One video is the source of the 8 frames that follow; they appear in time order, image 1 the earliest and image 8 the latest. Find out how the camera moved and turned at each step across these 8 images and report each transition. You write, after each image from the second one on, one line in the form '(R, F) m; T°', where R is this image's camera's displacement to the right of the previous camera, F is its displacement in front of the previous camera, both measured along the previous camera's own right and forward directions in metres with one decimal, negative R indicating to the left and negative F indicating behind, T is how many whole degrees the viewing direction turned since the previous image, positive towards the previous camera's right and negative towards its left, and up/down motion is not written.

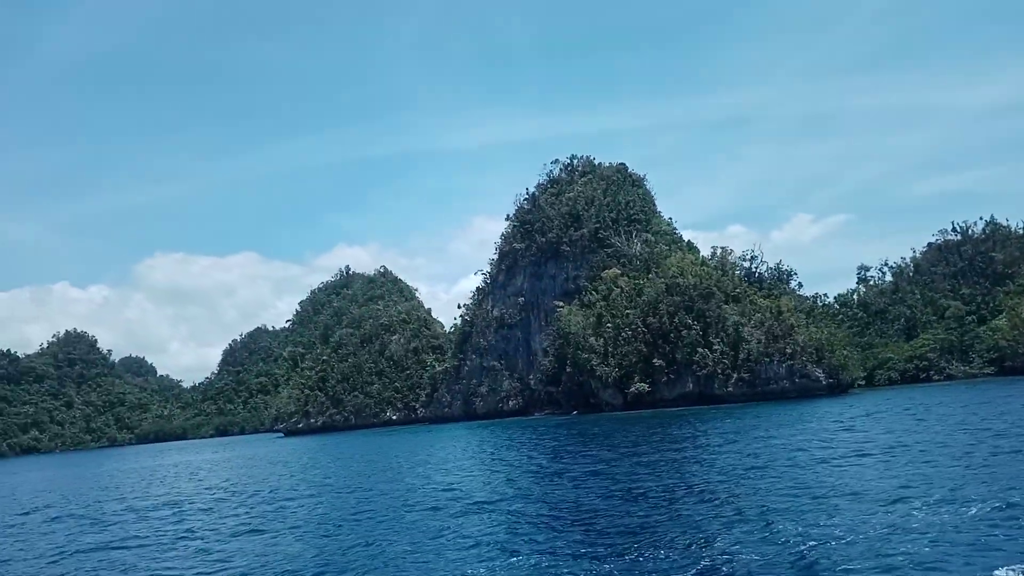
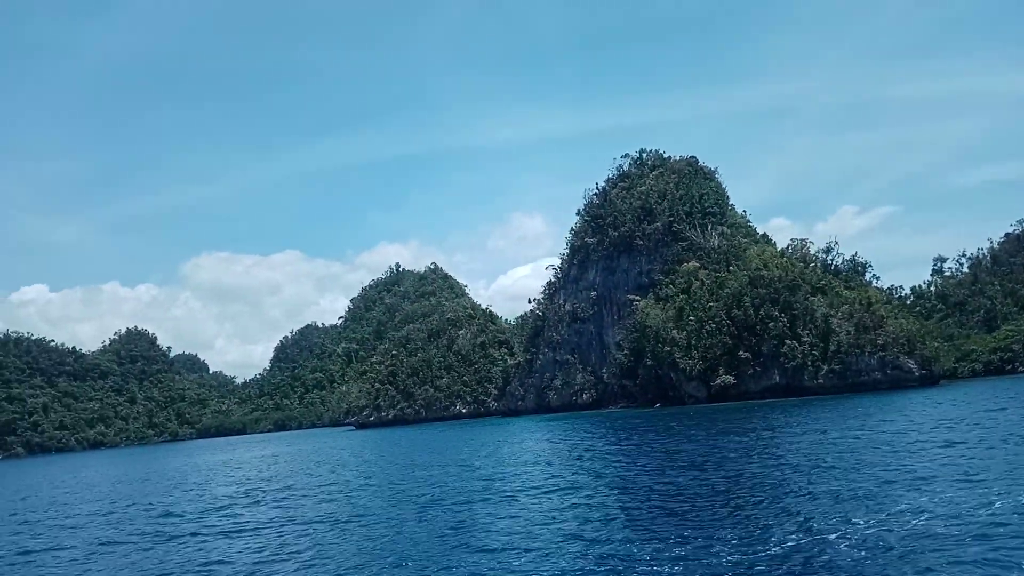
(-3.9, -0.7) m; -2°
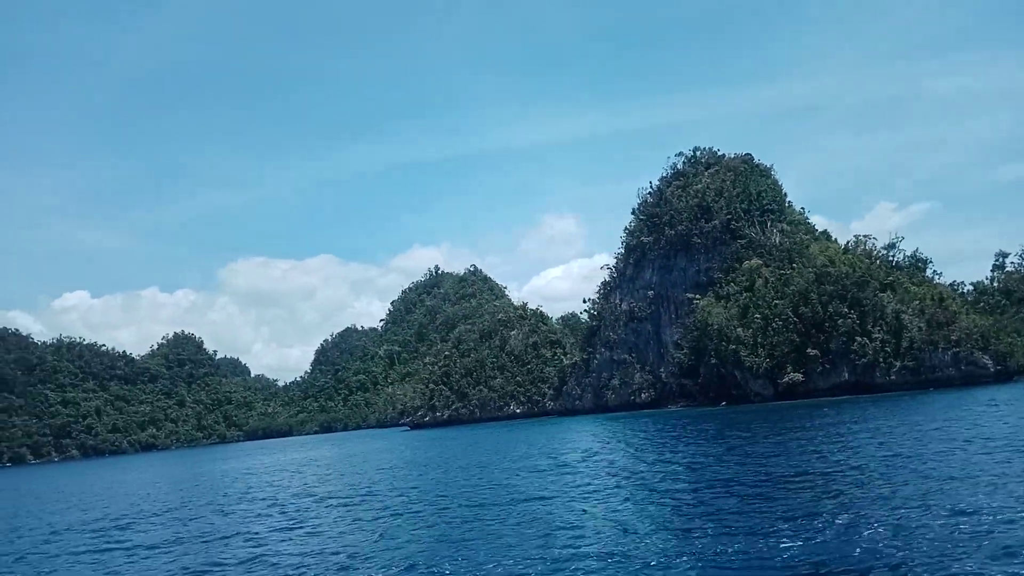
(-2.9, -0.5) m; -2°
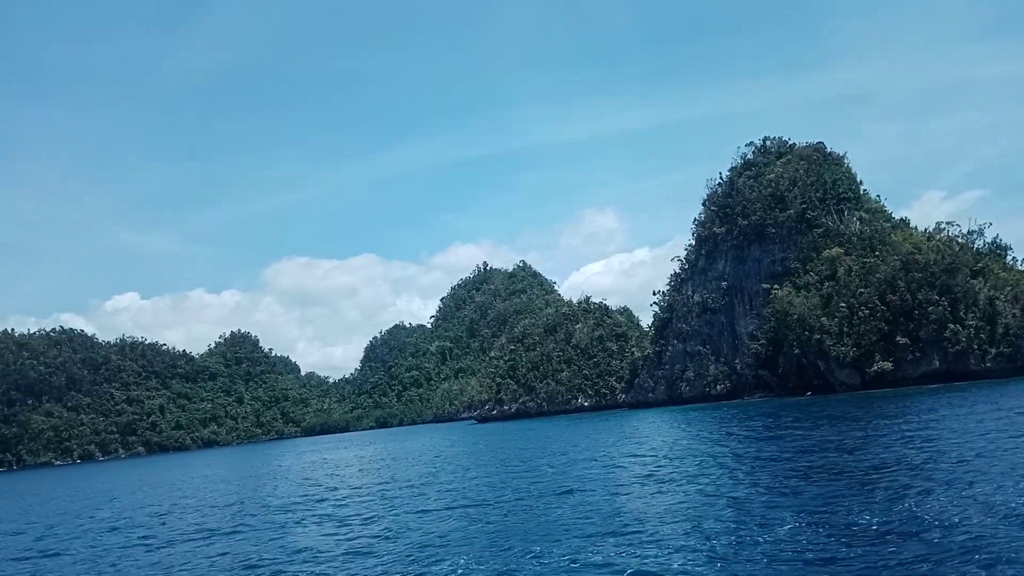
(-3.7, -0.5) m; -2°
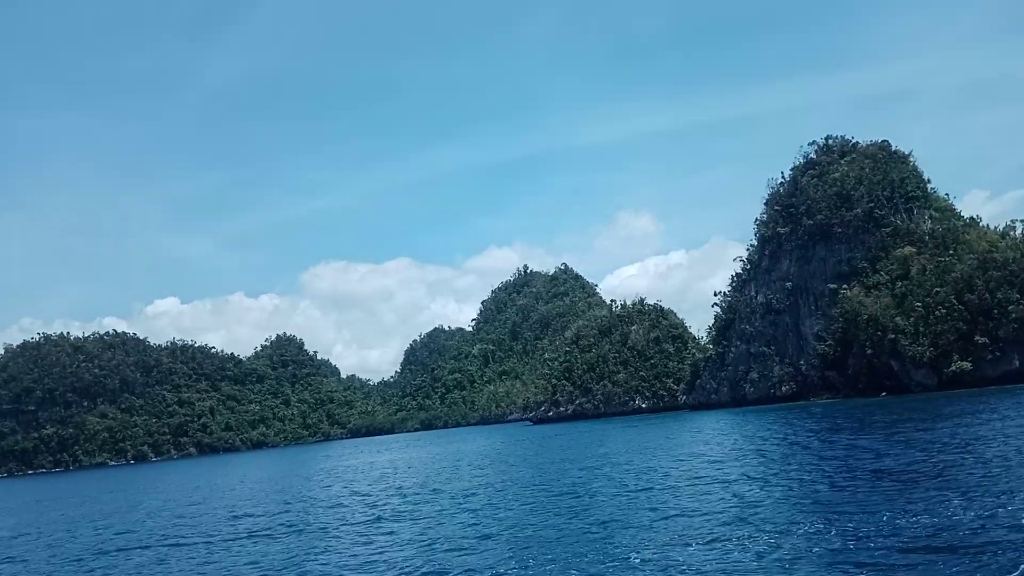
(-3.2, -0.3) m; -2°
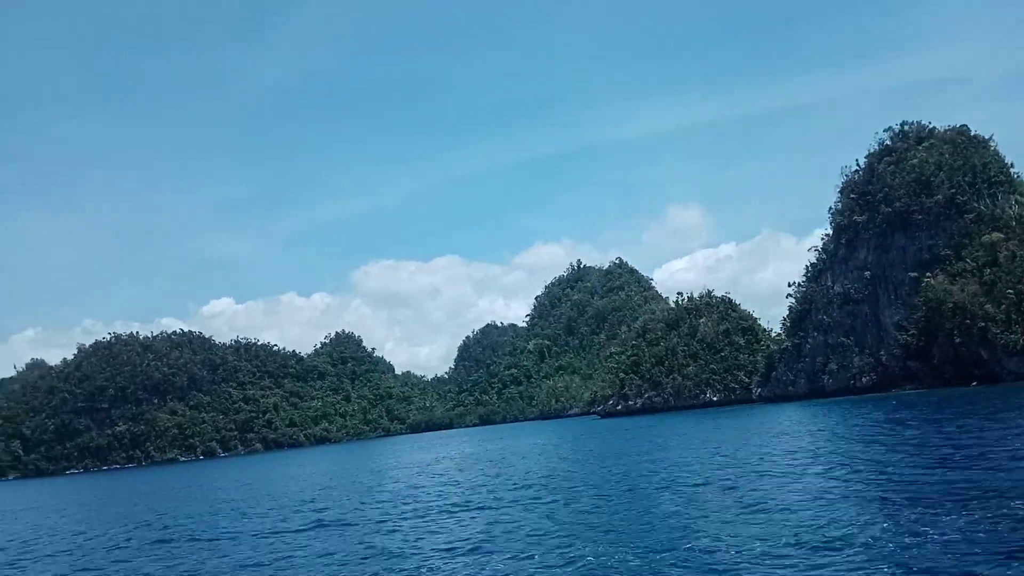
(-2.9, -0.5) m; -3°
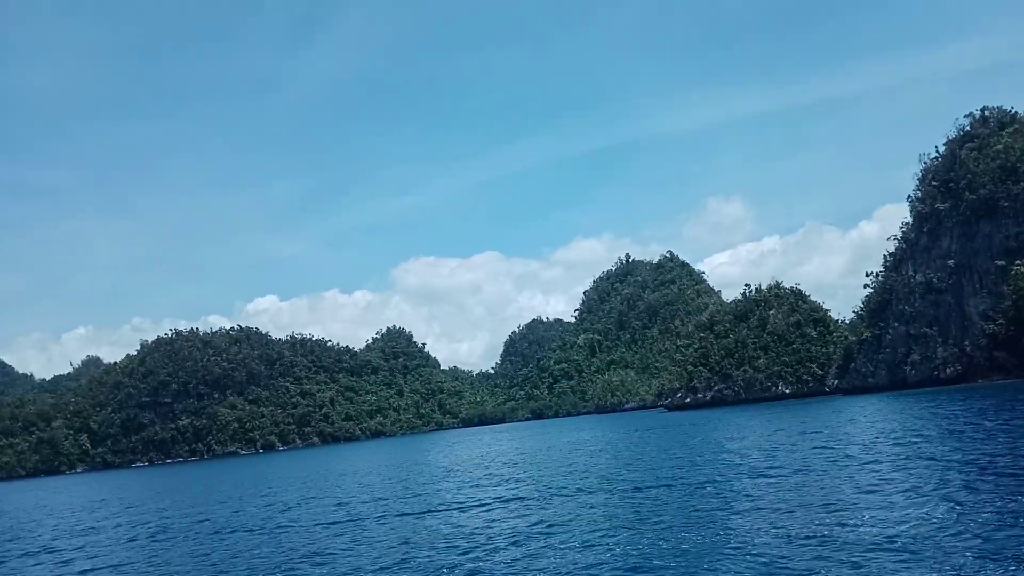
(-4.0, -0.4) m; -2°
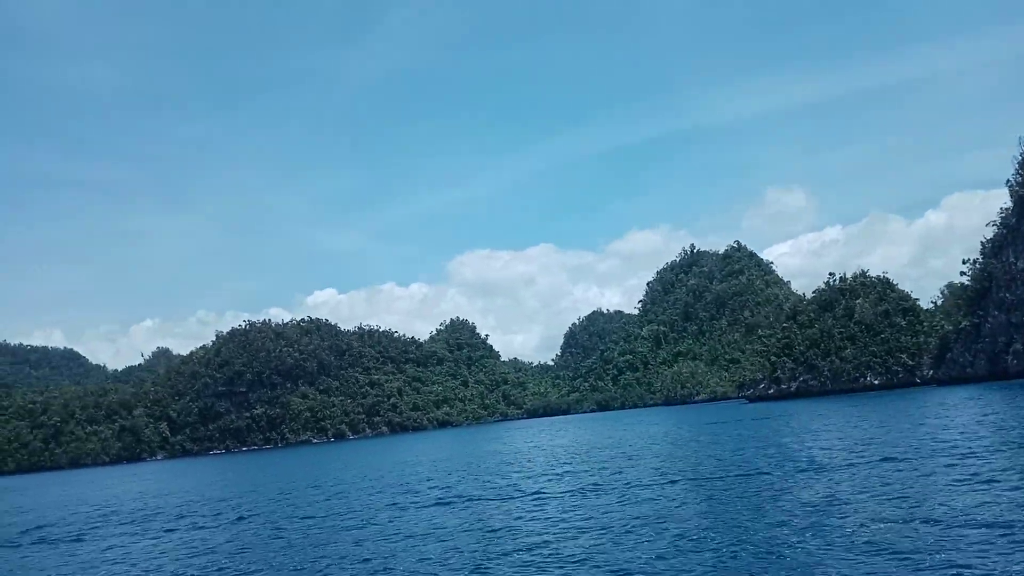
(-3.5, -0.3) m; -4°
